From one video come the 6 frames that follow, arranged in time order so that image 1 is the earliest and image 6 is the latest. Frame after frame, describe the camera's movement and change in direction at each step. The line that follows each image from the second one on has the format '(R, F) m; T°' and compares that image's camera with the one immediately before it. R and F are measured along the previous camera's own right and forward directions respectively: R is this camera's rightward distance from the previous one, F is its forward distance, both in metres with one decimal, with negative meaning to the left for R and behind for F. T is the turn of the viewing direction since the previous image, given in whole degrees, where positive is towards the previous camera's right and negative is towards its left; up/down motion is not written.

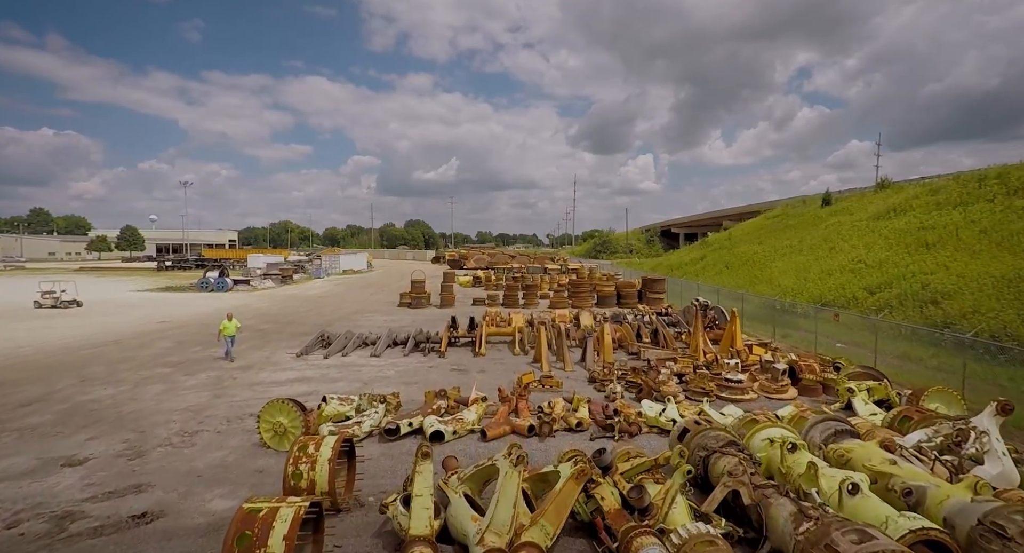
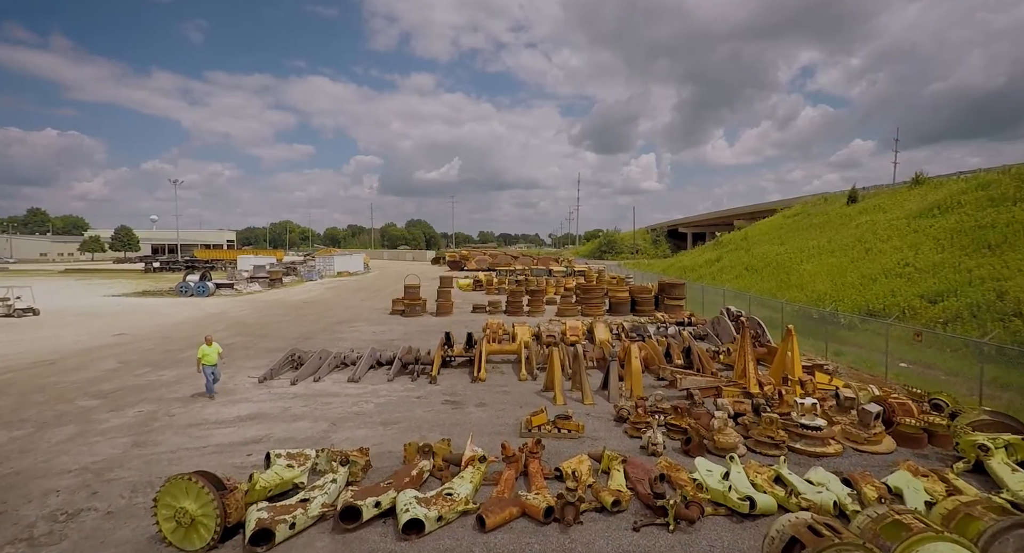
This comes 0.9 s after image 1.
(-0.1, +2.2) m; 0°
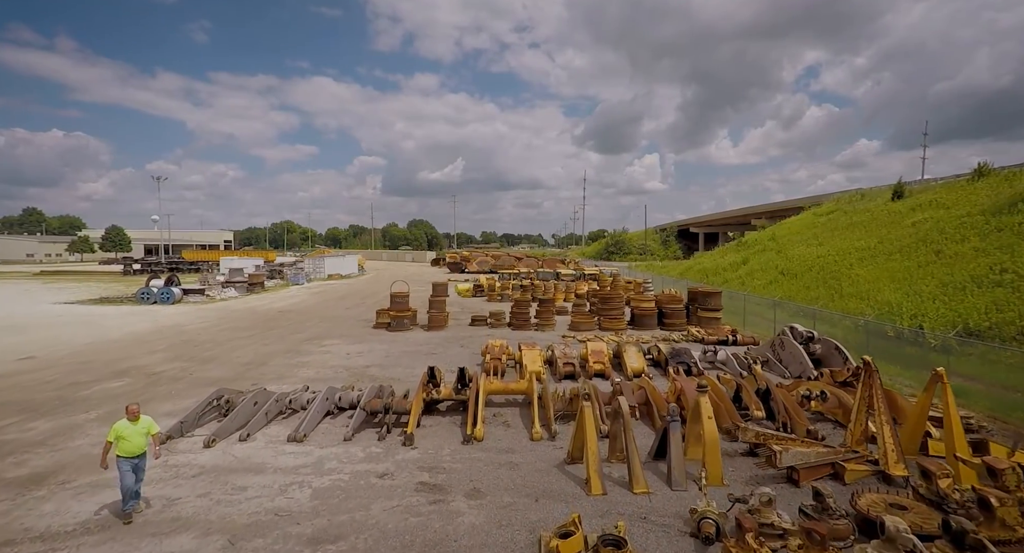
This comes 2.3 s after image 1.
(-0.1, +3.3) m; 0°
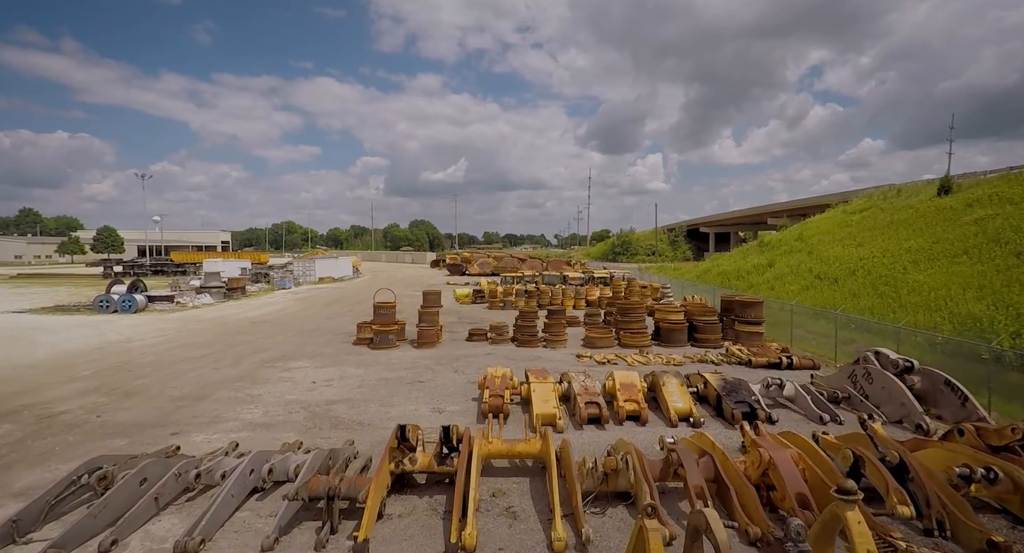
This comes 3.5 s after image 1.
(-0.1, +2.7) m; 0°
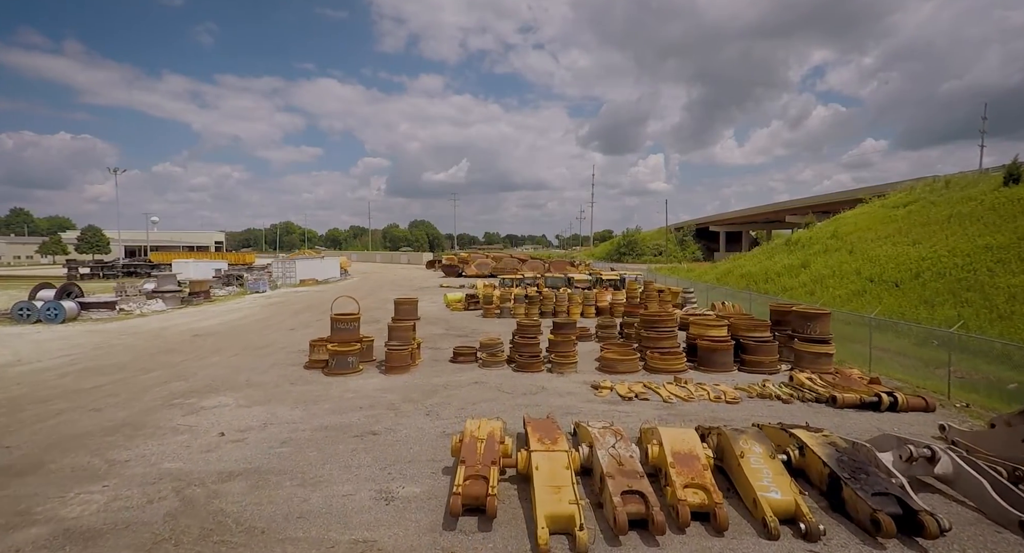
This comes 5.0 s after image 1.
(+0.1, +3.5) m; 0°
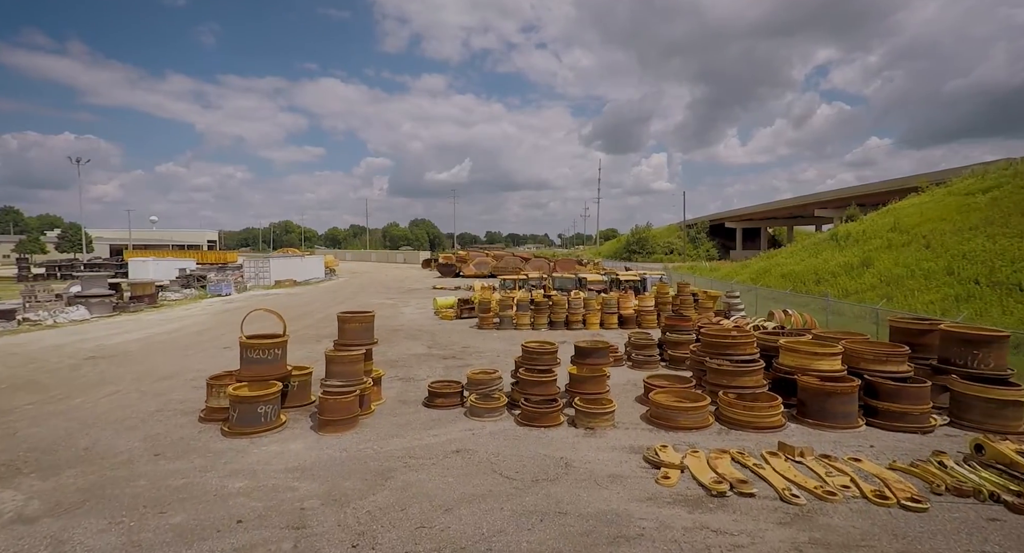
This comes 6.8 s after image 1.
(0.0, +4.3) m; 0°
